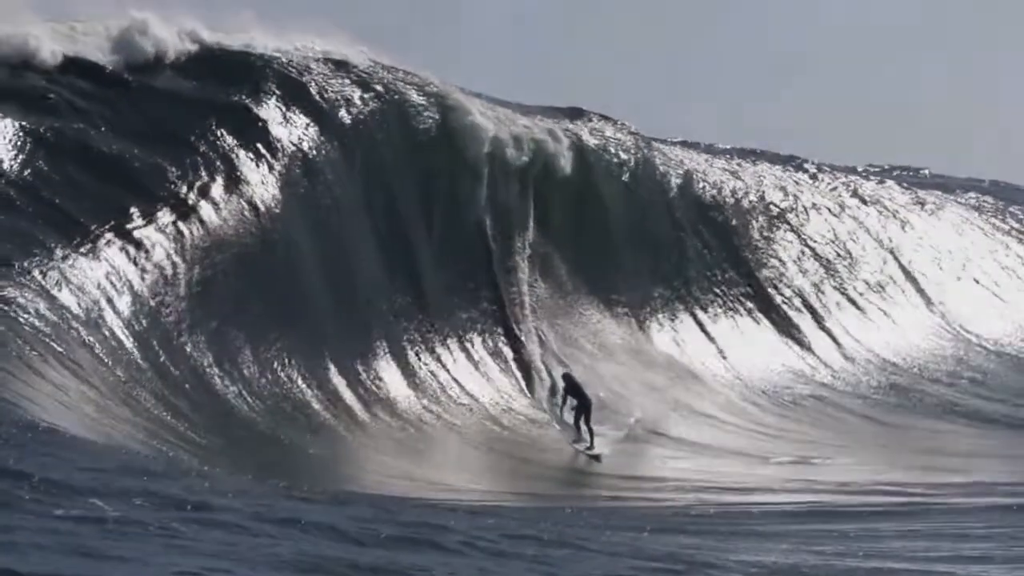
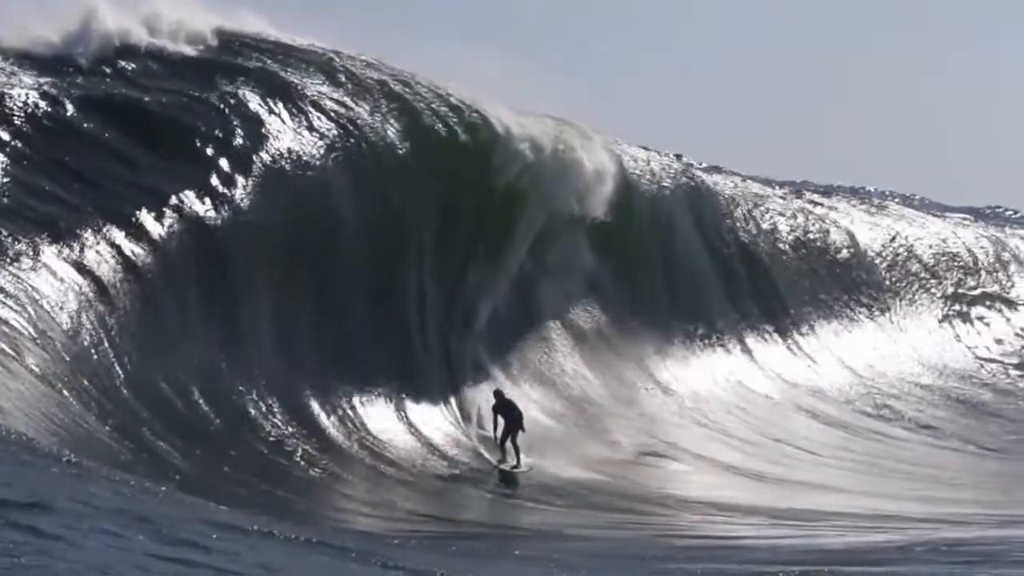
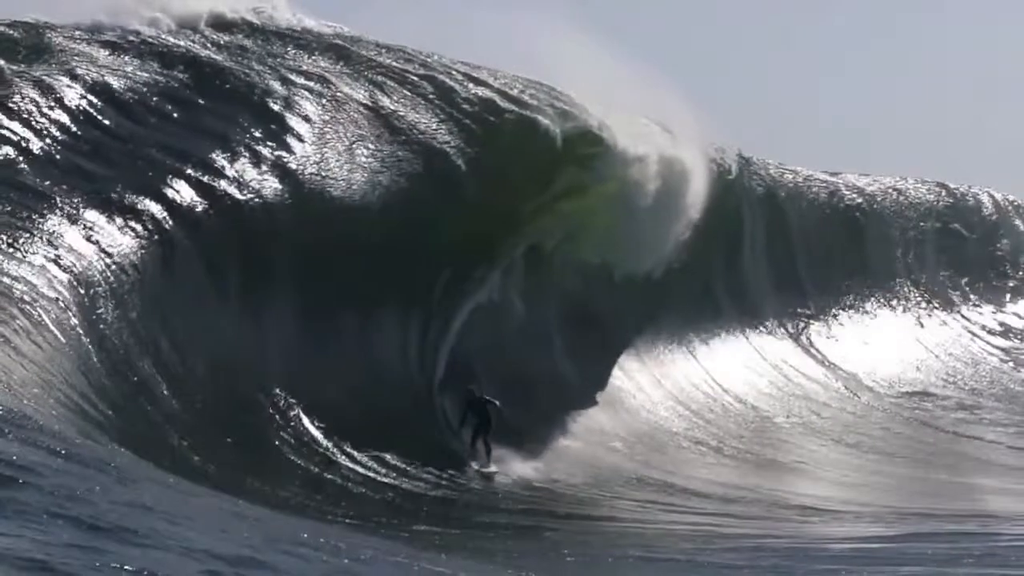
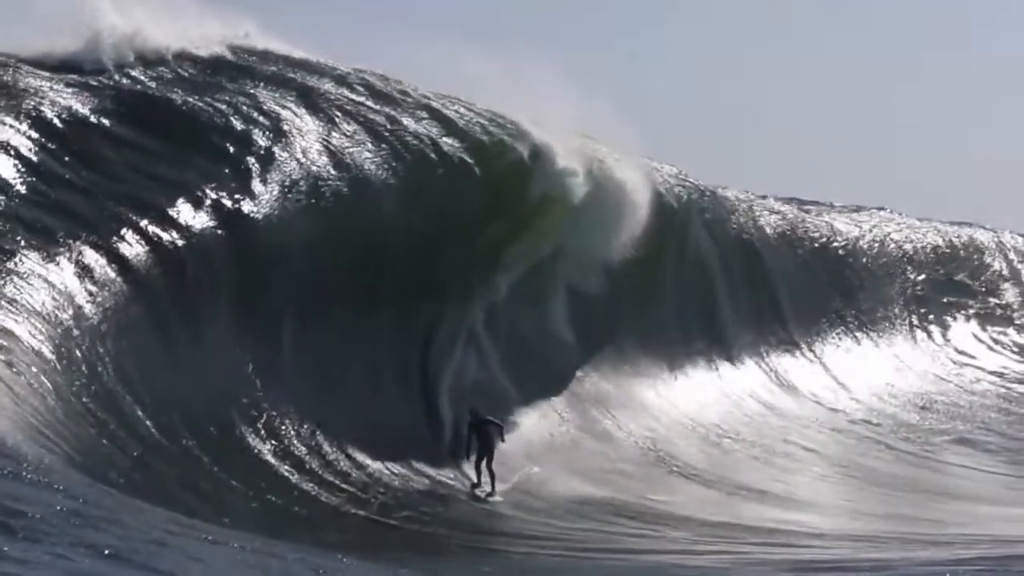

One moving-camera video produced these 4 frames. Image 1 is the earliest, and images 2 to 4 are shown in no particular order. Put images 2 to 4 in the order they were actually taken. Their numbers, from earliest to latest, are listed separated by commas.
2, 4, 3
